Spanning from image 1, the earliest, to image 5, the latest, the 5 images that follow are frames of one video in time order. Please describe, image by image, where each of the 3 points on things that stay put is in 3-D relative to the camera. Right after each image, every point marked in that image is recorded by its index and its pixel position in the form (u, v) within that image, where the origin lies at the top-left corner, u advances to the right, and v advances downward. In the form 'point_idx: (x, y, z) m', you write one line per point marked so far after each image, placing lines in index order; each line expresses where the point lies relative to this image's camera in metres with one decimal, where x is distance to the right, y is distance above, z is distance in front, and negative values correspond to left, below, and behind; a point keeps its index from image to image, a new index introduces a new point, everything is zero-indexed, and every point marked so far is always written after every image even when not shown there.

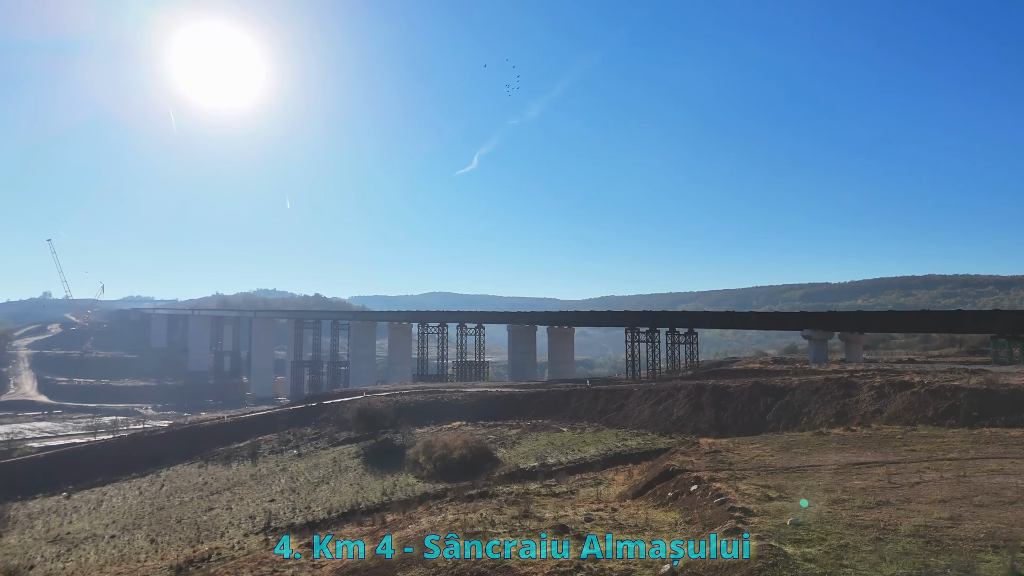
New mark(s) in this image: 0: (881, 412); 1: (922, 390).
0: (+11.4, -3.8, +19.9) m
1: (+12.6, -3.1, +19.9) m
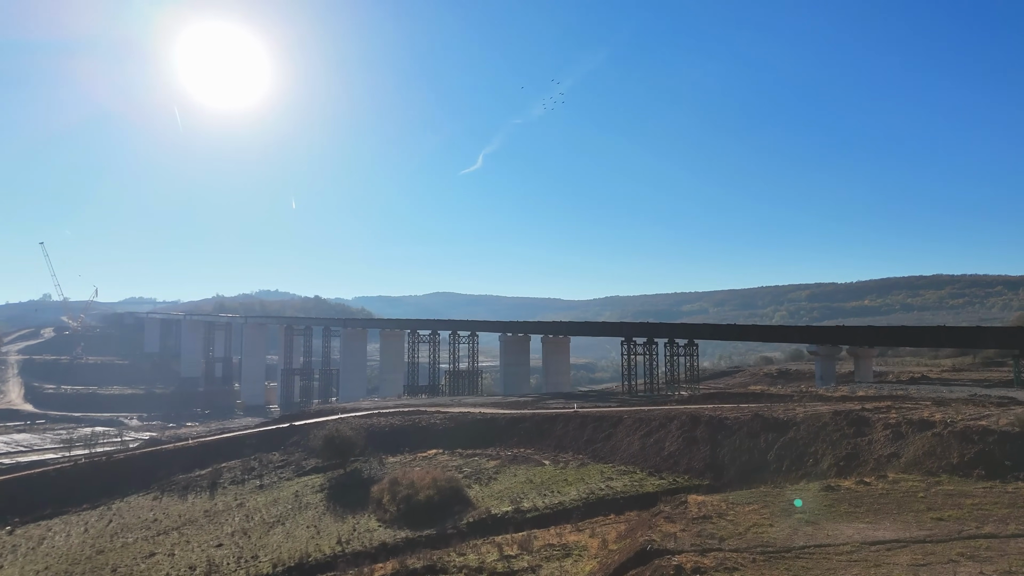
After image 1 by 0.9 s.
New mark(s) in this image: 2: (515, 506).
0: (+10.4, -4.6, +17.6) m
1: (+11.7, -3.9, +17.5) m
2: (+0.1, -6.7, +19.8) m
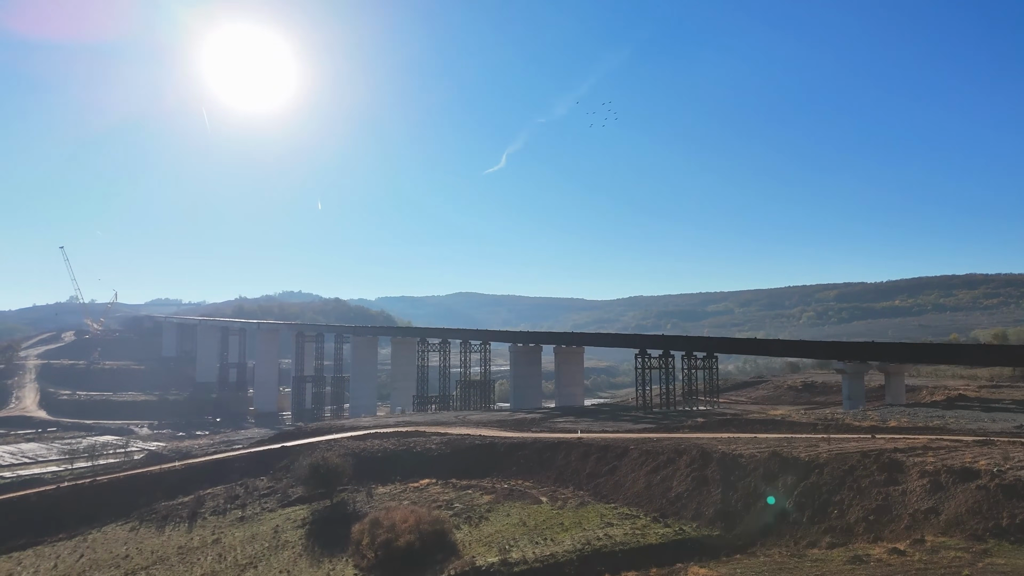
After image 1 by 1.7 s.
0: (+10.0, -5.3, +15.2) m
1: (+11.2, -4.6, +15.1) m
2: (-0.3, -7.4, +17.9) m
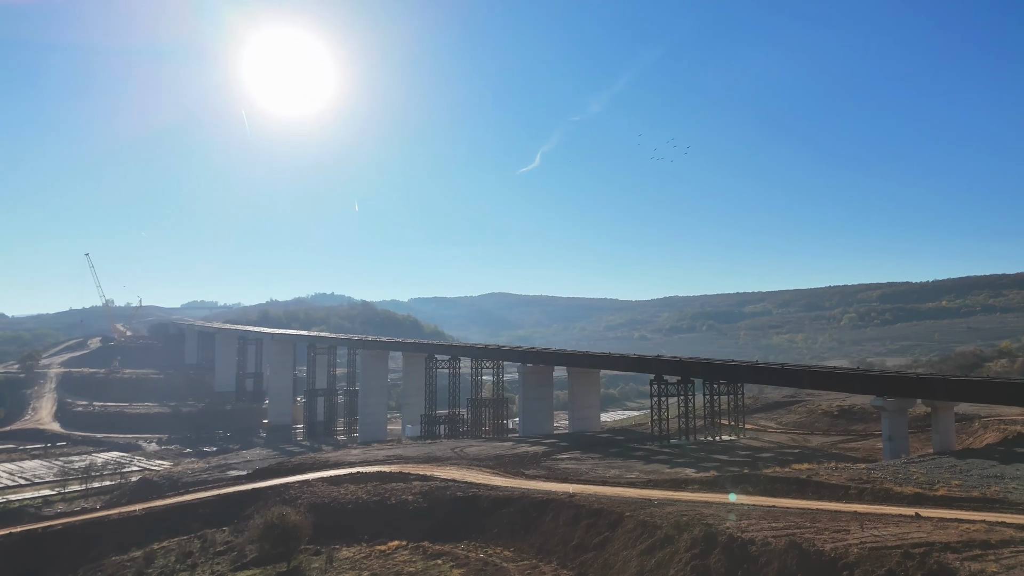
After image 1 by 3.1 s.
0: (+8.7, -6.6, +11.5) m
1: (+10.0, -5.9, +11.3) m
2: (-1.4, -8.7, +14.6) m
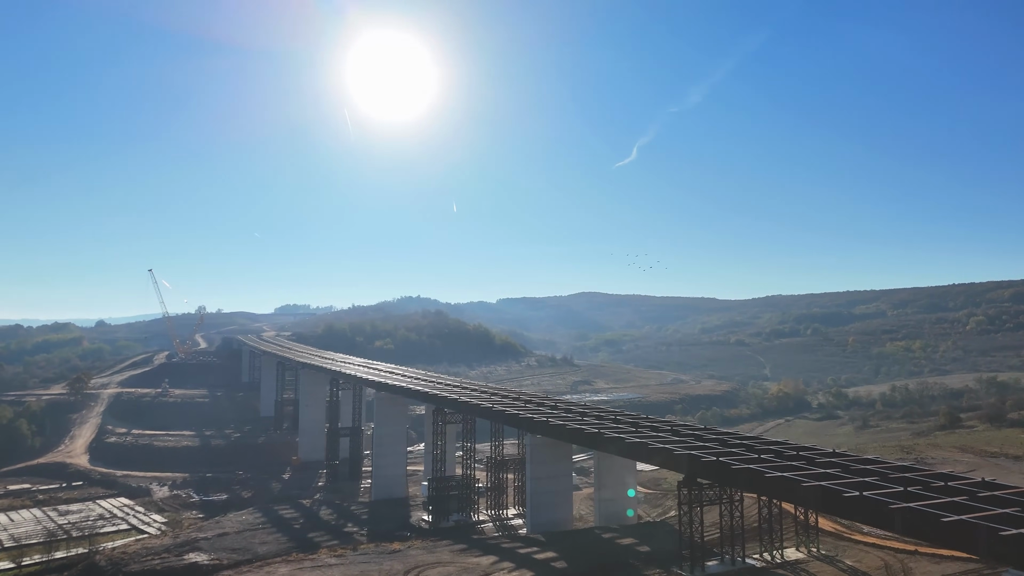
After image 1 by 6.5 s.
0: (+3.6, -10.1, +1.4) m
1: (+4.8, -9.4, +1.1) m
2: (-5.9, -12.2, +6.0) m
